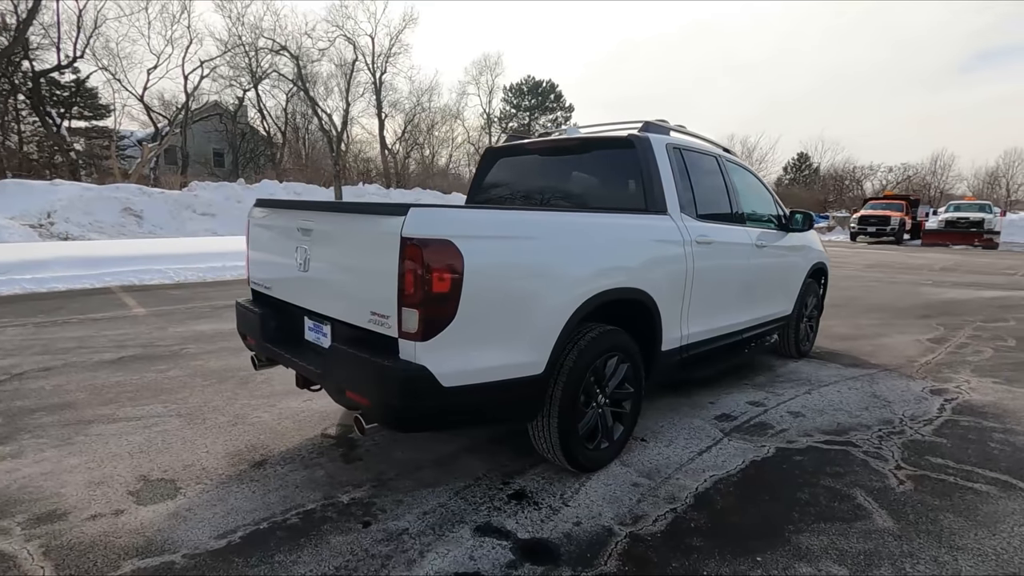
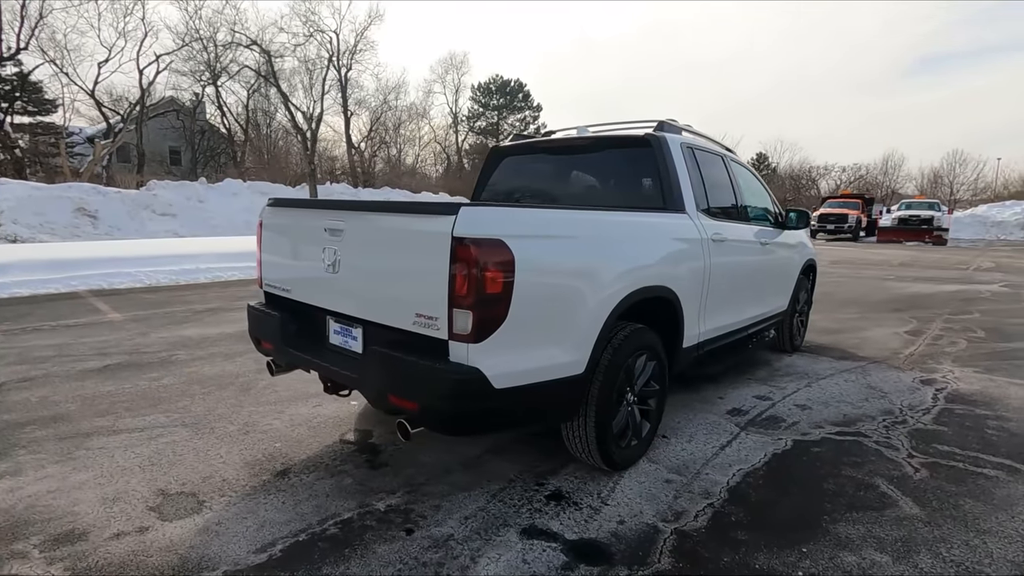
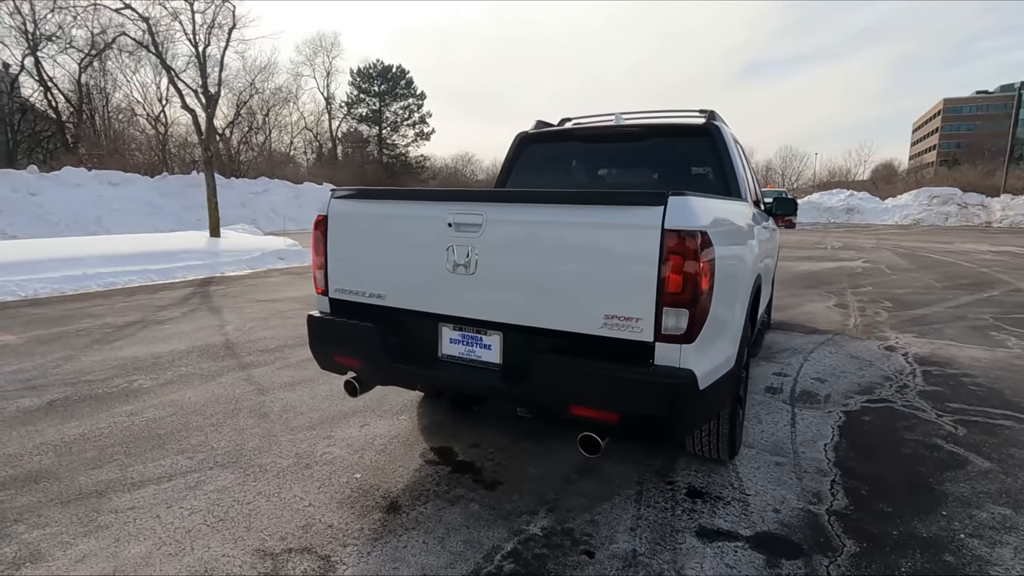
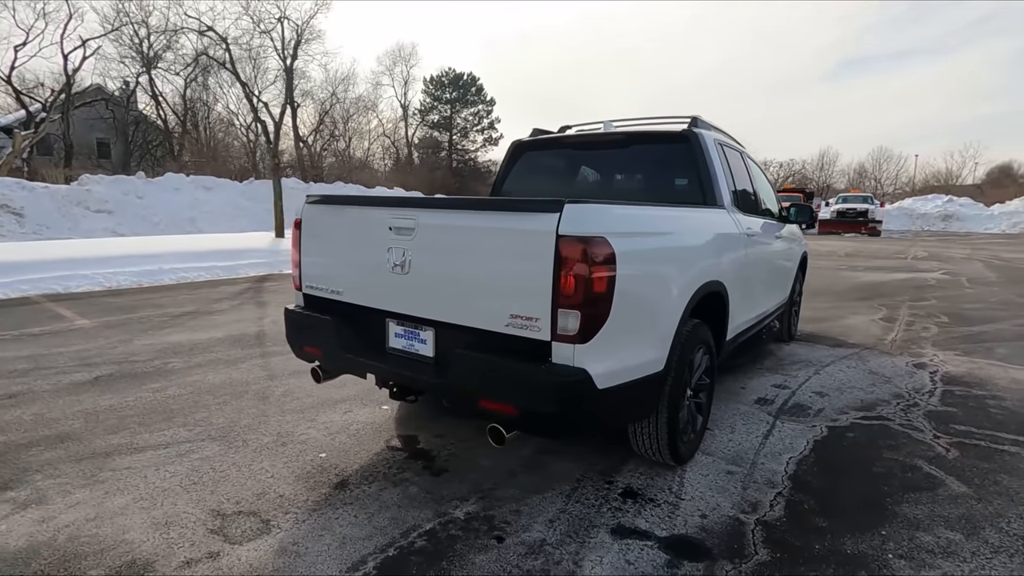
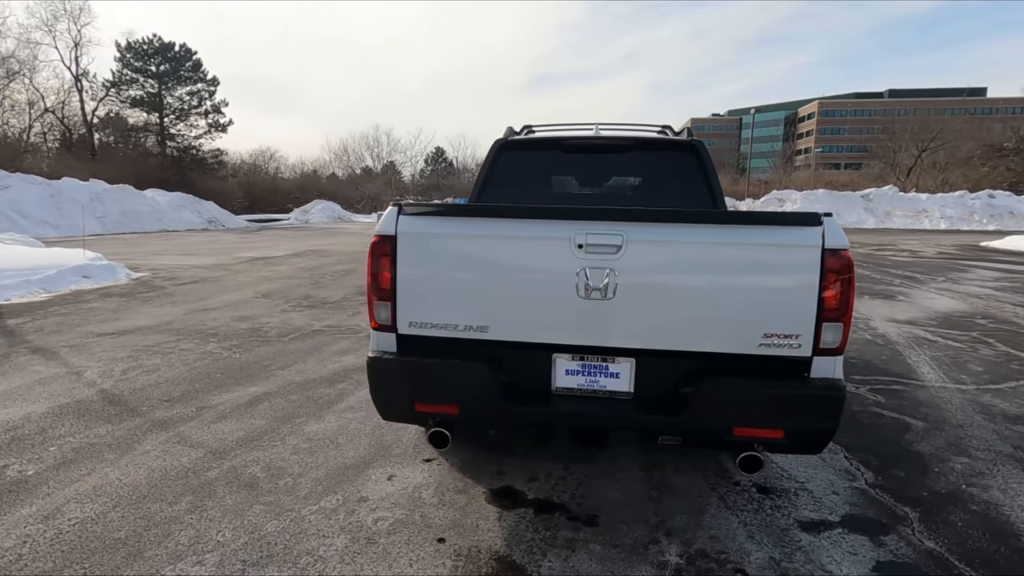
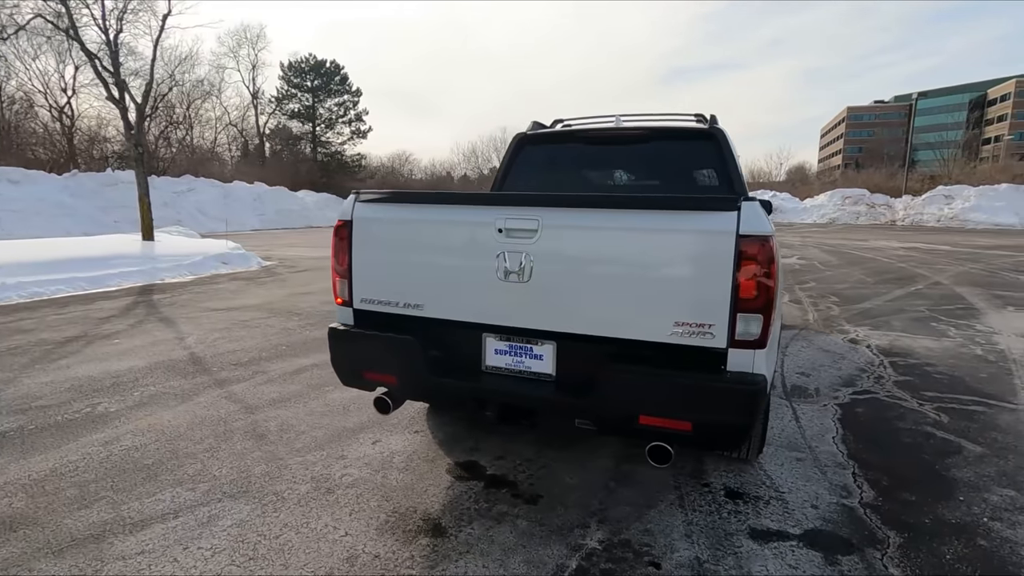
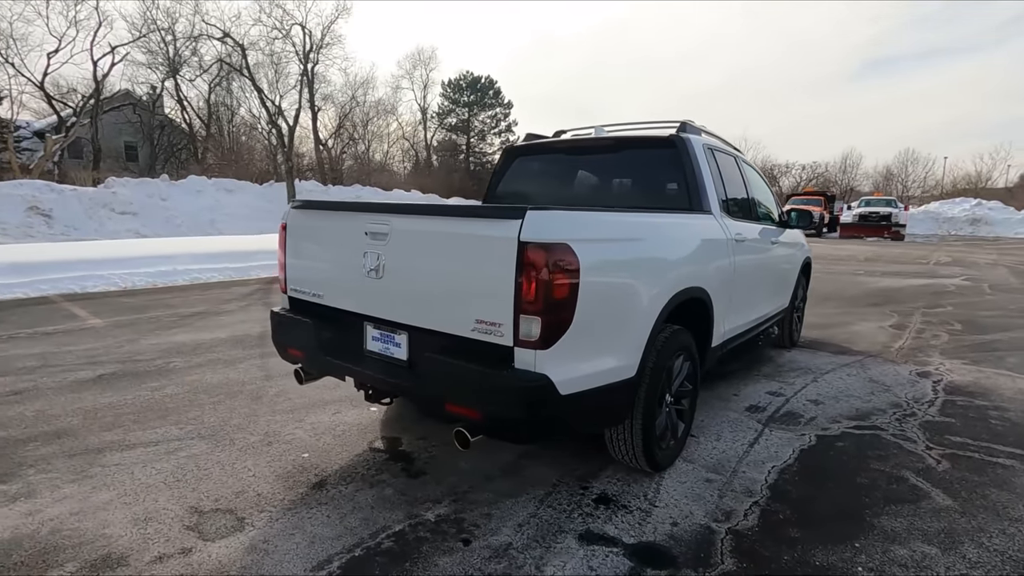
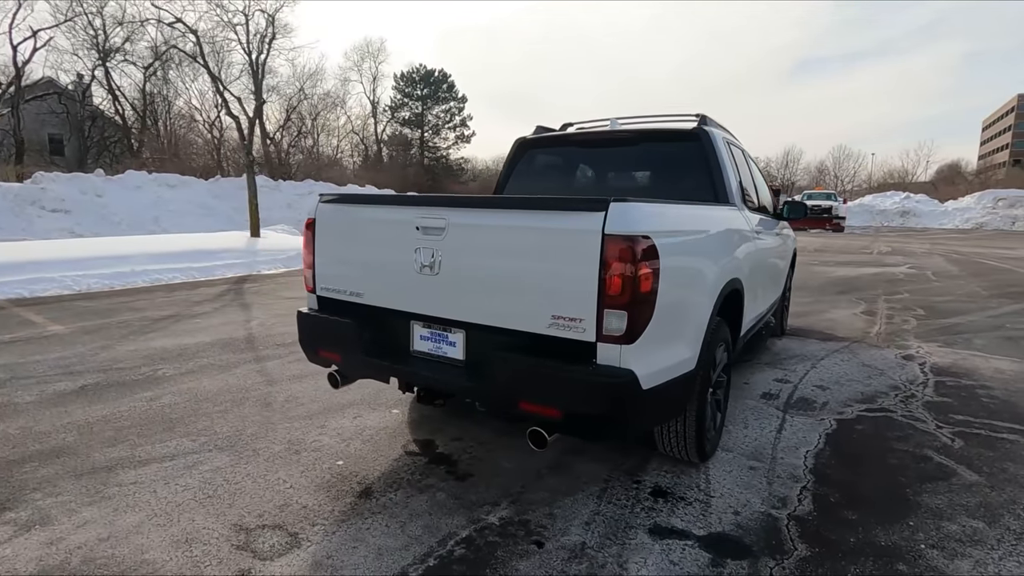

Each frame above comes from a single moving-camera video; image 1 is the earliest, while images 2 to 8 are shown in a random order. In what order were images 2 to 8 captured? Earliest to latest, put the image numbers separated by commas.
2, 7, 4, 8, 3, 6, 5
